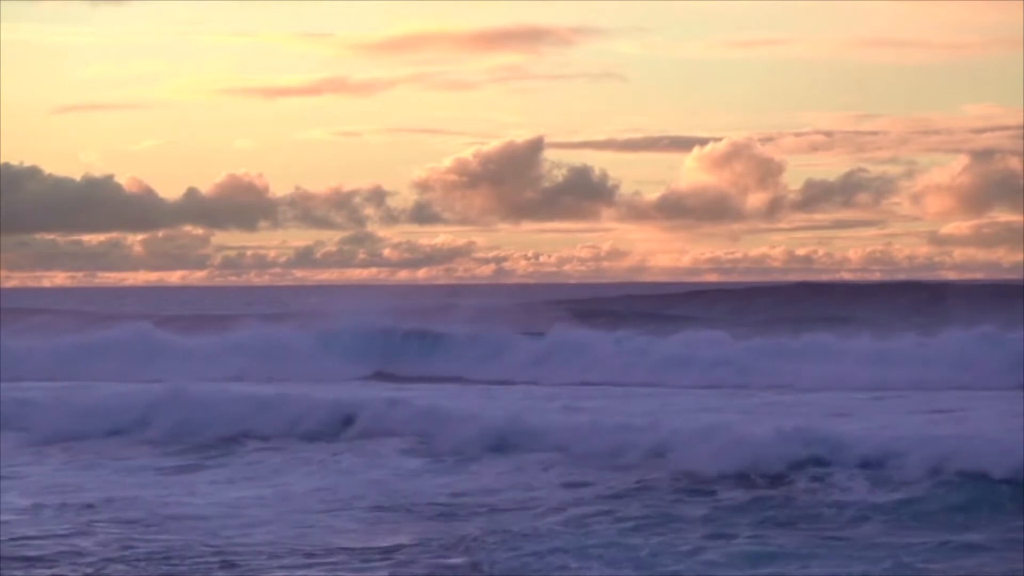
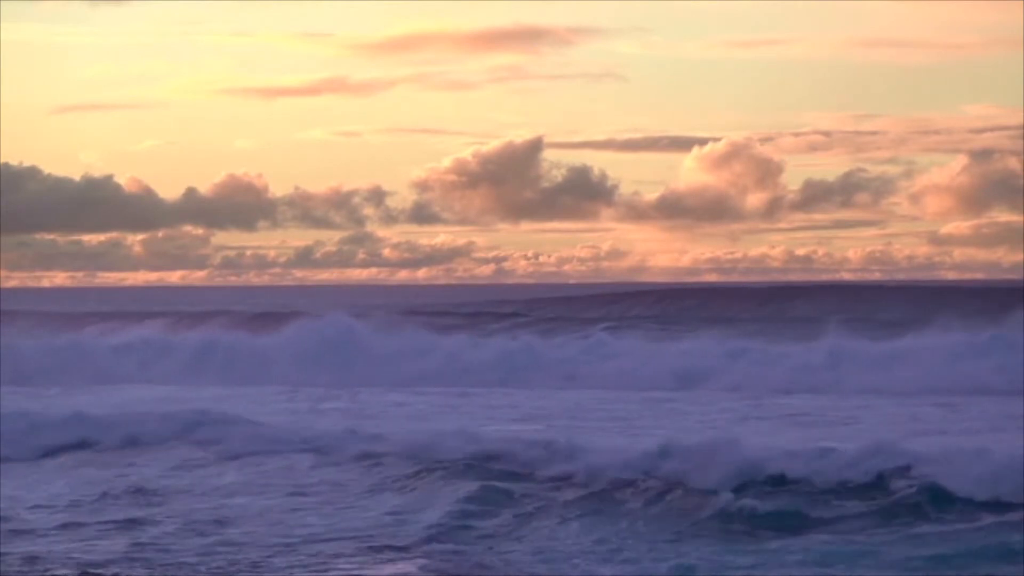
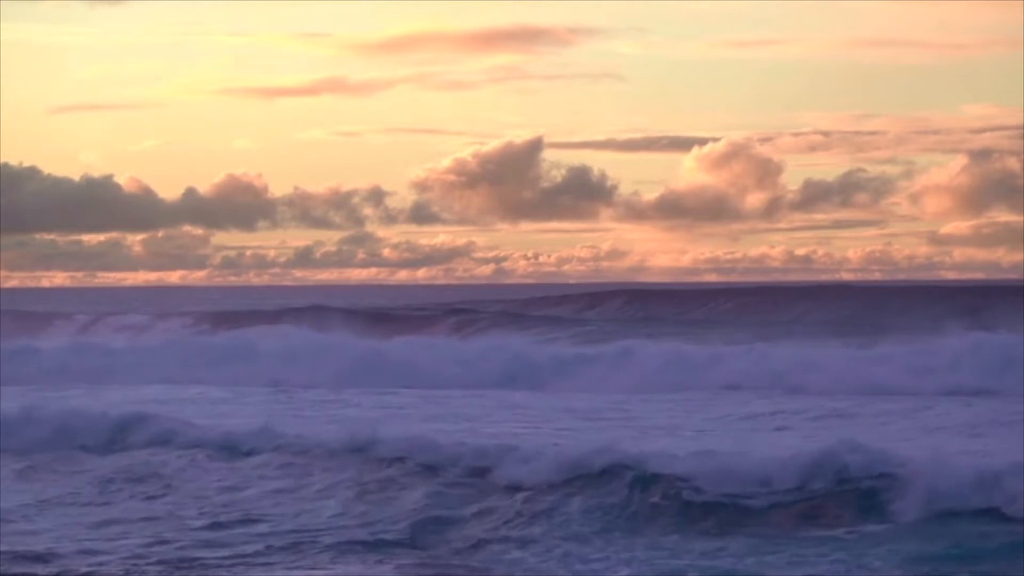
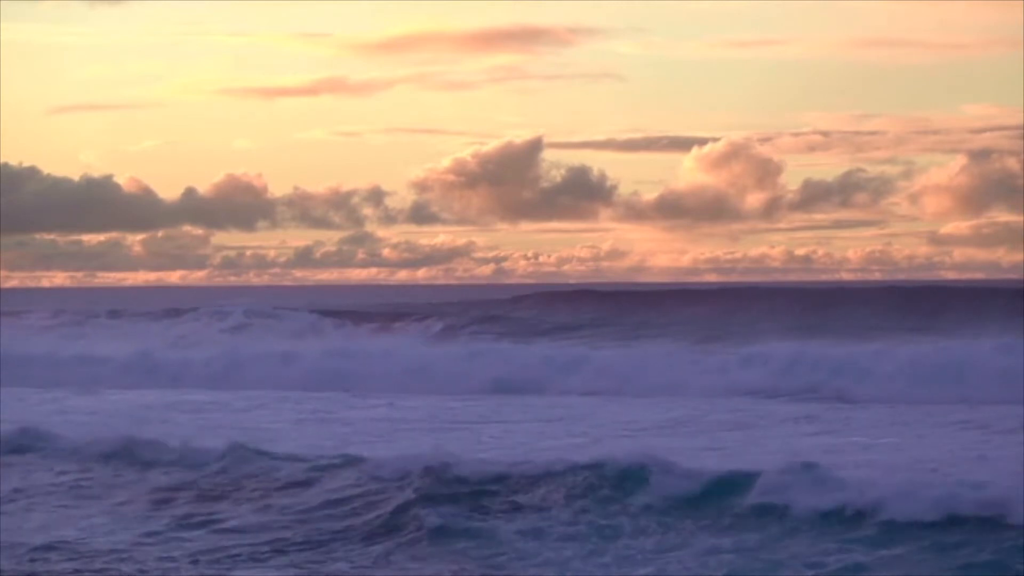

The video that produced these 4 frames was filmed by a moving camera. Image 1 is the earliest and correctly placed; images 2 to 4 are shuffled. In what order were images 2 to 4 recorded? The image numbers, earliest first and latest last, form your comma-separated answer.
2, 3, 4
